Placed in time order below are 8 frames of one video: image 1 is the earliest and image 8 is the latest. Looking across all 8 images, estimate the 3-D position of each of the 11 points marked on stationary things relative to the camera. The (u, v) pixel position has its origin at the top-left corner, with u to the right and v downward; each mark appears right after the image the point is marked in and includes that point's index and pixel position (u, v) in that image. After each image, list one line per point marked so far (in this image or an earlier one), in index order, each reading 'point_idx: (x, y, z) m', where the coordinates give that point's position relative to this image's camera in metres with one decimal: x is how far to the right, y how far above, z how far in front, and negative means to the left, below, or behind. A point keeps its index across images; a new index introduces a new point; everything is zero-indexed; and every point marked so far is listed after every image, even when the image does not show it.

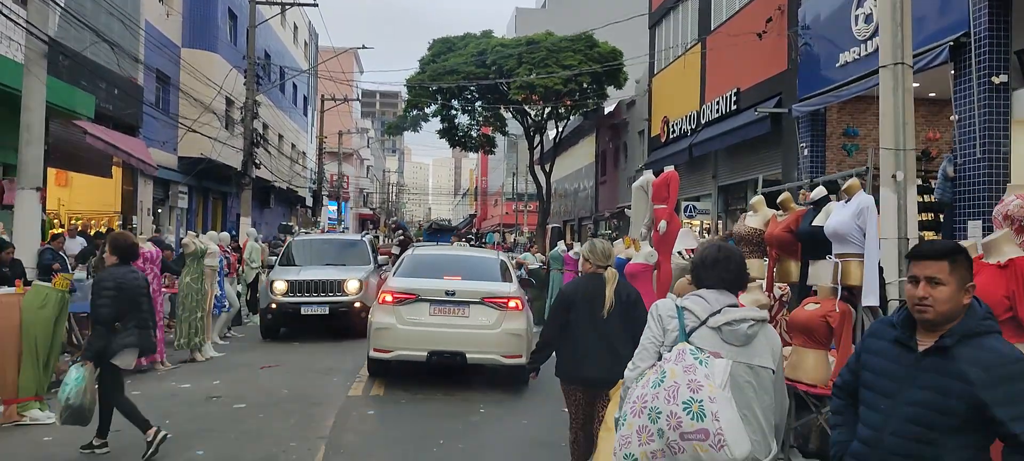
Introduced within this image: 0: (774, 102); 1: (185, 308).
0: (+5.4, +2.7, +15.8) m
1: (-3.9, -0.9, +9.1) m
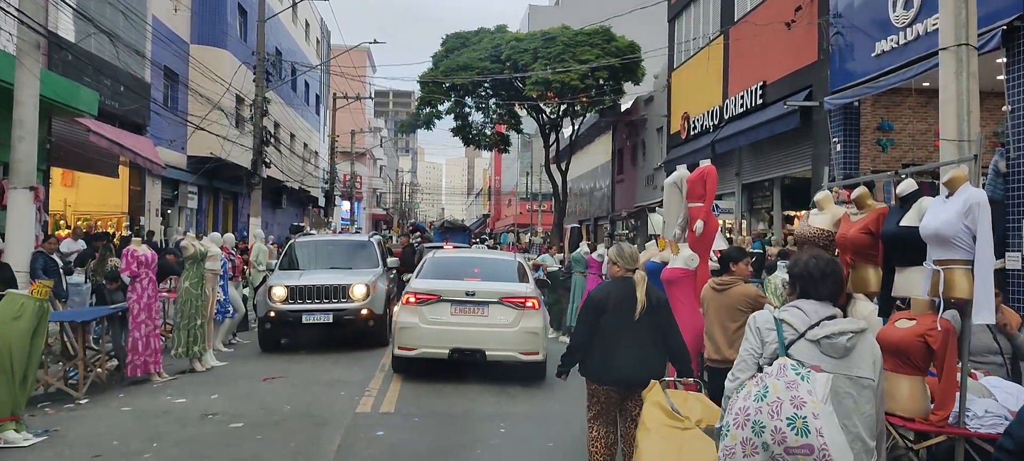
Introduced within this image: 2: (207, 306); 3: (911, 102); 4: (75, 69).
0: (+5.7, +2.7, +15.1) m
1: (-3.7, -0.9, +8.6) m
2: (-3.6, -0.9, +9.1) m
3: (+7.2, +2.3, +13.9) m
4: (-9.1, +3.4, +16.0) m
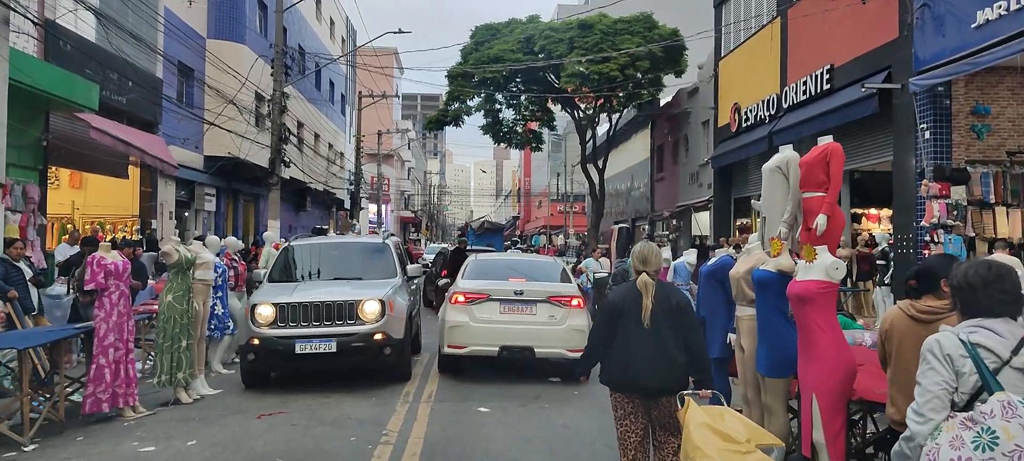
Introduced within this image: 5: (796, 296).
0: (+6.4, +2.7, +13.3) m
1: (-3.2, -1.0, +7.1) m
2: (-3.1, -0.9, +7.6) m
3: (+7.8, +2.3, +12.1) m
4: (-8.4, +3.3, +14.8) m
5: (+1.5, -0.4, +4.1) m
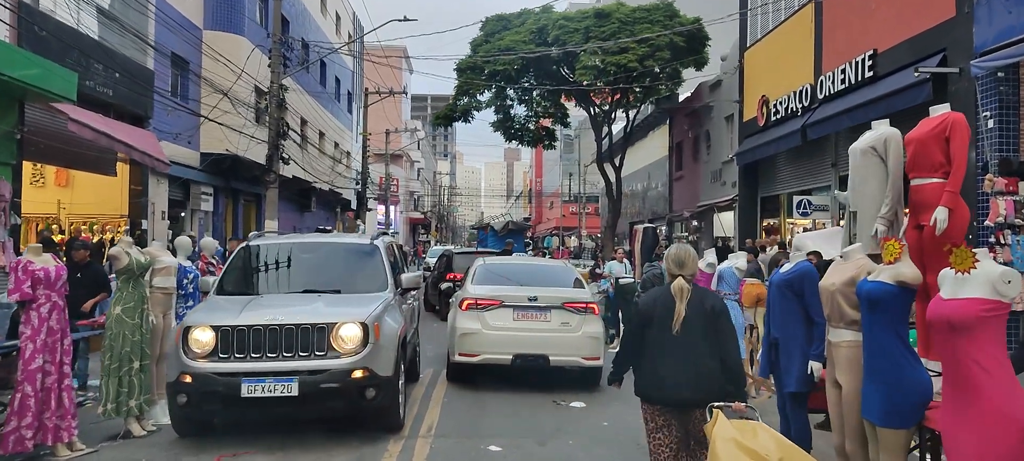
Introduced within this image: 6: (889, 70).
0: (+6.6, +2.7, +12.0) m
1: (-3.1, -1.0, +5.9) m
2: (-3.0, -0.9, +6.4) m
3: (+8.0, +2.3, +10.7) m
4: (-8.2, +3.3, +13.7) m
5: (+1.6, -0.3, +2.9) m
6: (+6.6, +2.8, +13.5) m
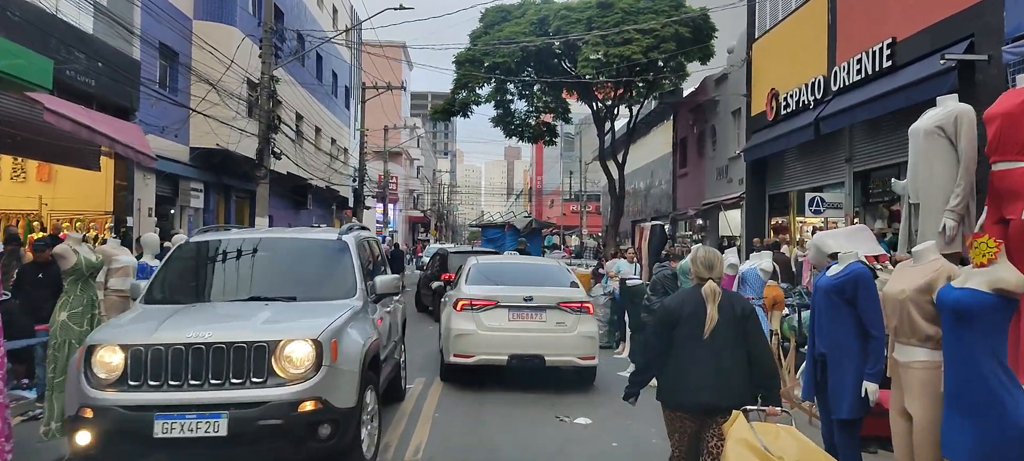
0: (+6.6, +2.7, +11.3) m
1: (-3.1, -0.9, +5.2) m
2: (-3.0, -0.9, +5.7) m
3: (+8.0, +2.3, +10.0) m
4: (-8.2, +3.3, +13.0) m
5: (+1.6, -0.3, +2.2) m
6: (+6.6, +2.9, +12.8) m
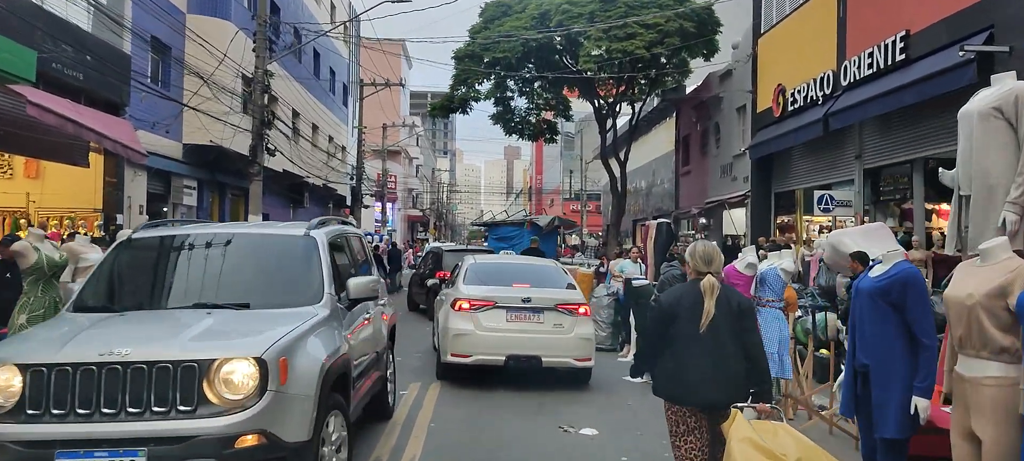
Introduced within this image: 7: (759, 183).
0: (+6.6, +2.7, +10.8) m
1: (-3.1, -0.9, +4.8) m
2: (-3.0, -0.8, +5.3) m
3: (+8.0, +2.4, +9.6) m
4: (-8.2, +3.4, +12.5) m
5: (+1.6, -0.3, +1.7) m
6: (+6.6, +2.9, +12.4) m
7: (+6.3, +1.2, +19.6) m
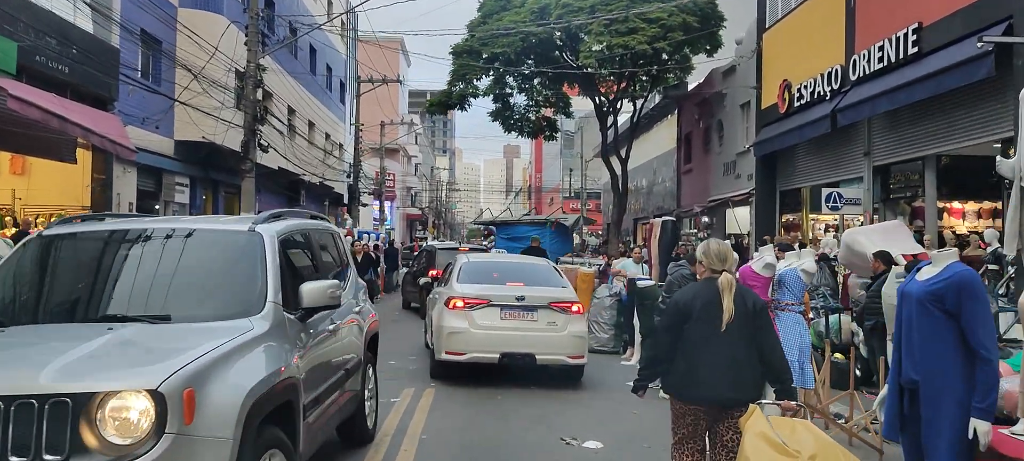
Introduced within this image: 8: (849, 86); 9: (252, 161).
0: (+6.6, +2.7, +10.4) m
1: (-3.1, -0.9, +4.4) m
2: (-3.0, -0.8, +4.9) m
3: (+8.0, +2.4, +9.2) m
4: (-8.2, +3.4, +12.1) m
5: (+1.6, -0.3, +1.3) m
6: (+6.6, +2.9, +12.0) m
7: (+6.3, +1.2, +19.2) m
8: (+6.4, +2.7, +14.5) m
9: (-5.7, +1.5, +17.0) m
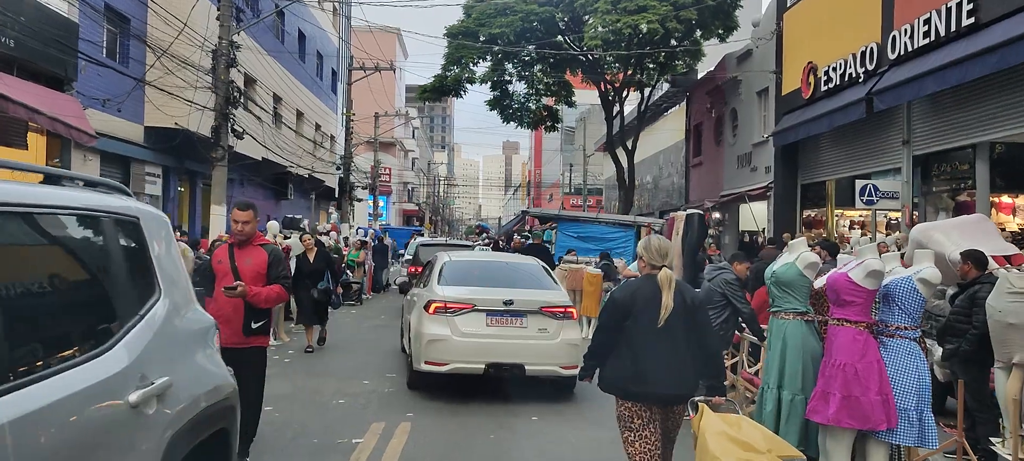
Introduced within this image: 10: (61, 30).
0: (+6.6, +2.8, +8.9) m
1: (-3.1, -0.8, +2.8) m
2: (-3.0, -0.8, +3.4) m
3: (+8.0, +2.4, +7.7) m
4: (-8.2, +3.5, +10.6) m
5: (+1.5, -0.3, -0.2) m
6: (+6.6, +3.0, +10.5) m
7: (+6.2, +1.3, +17.7) m
8: (+6.3, +2.8, +13.0) m
9: (-5.7, +1.7, +15.5) m
10: (-8.3, +3.7, +14.1) m
